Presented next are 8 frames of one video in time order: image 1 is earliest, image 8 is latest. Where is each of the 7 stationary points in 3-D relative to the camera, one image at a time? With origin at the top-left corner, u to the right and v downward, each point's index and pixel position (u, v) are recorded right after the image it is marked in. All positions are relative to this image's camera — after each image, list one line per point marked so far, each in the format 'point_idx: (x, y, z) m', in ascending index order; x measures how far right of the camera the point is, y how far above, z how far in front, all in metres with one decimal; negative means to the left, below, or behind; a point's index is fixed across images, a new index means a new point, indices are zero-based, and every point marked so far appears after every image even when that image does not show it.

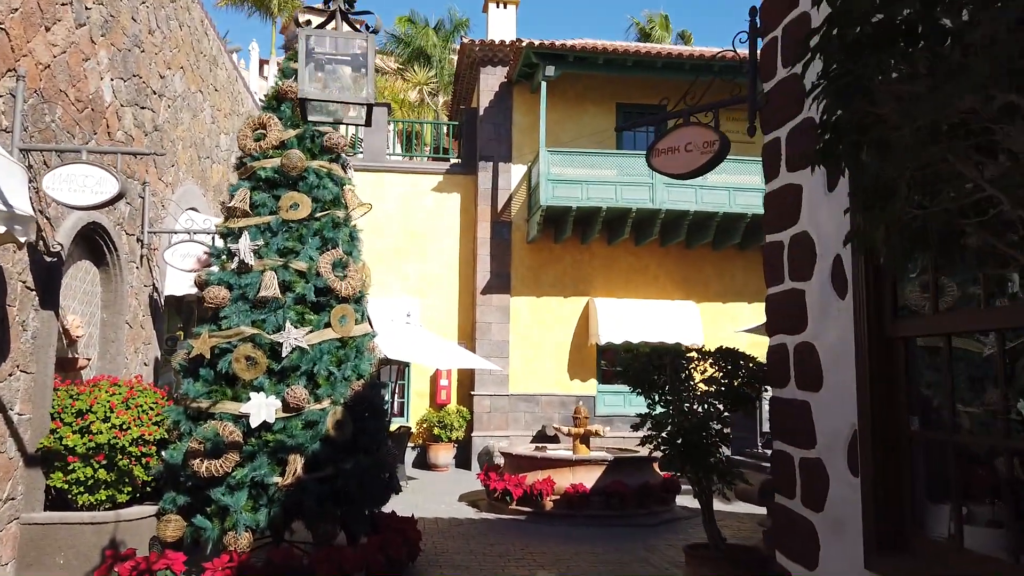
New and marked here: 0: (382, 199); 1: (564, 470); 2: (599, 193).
0: (-2.7, +1.8, +15.4) m
1: (+0.7, -2.5, +10.3) m
2: (+1.6, +1.8, +14.1) m
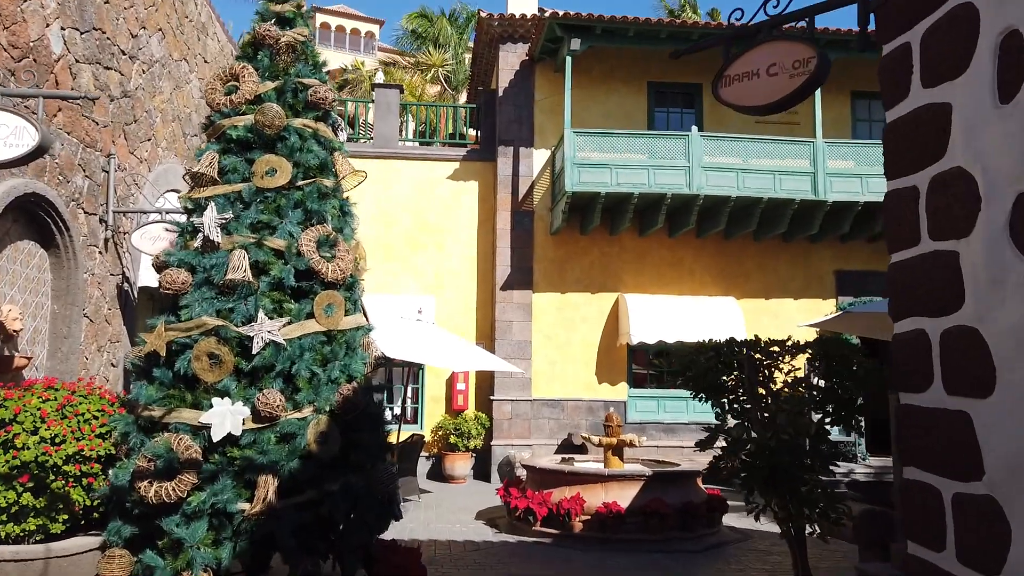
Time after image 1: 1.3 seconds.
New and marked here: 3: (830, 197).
0: (-2.2, +1.9, +14.3) m
1: (+1.0, -2.4, +9.0) m
2: (+2.0, +1.9, +12.8) m
3: (+5.5, +1.6, +12.9) m
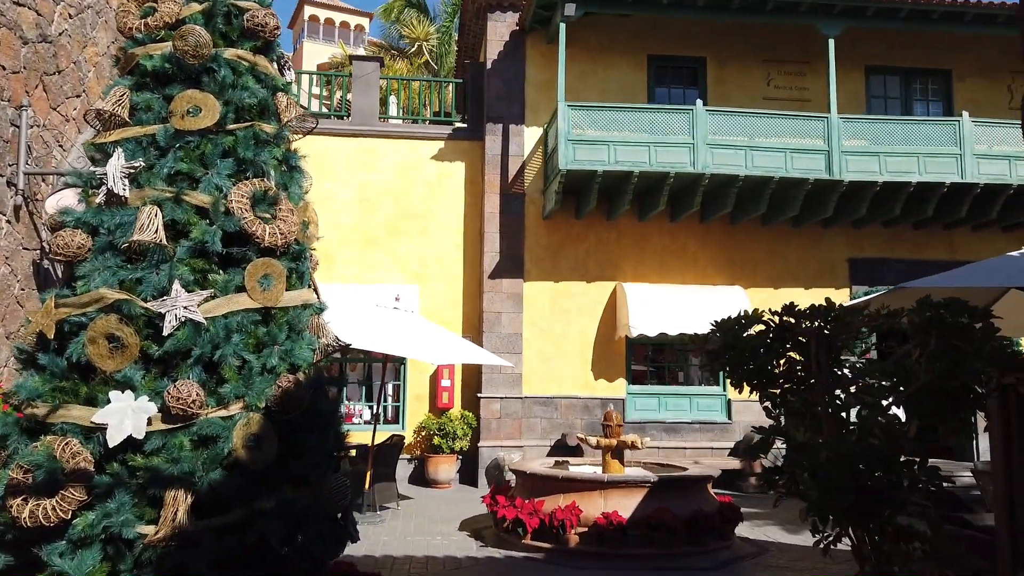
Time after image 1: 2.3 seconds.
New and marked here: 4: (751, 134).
0: (-2.4, +2.1, +13.2) m
1: (+0.9, -2.2, +7.9) m
2: (+1.8, +2.1, +11.7) m
3: (+5.3, +1.8, +11.9) m
4: (+3.8, +2.4, +11.9) m
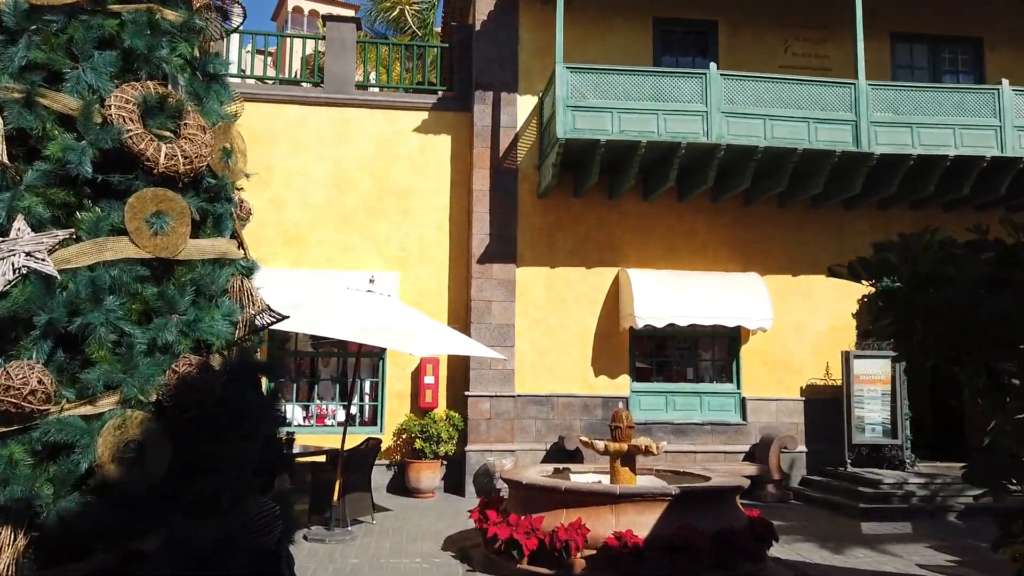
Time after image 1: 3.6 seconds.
0: (-2.6, +2.3, +11.9) m
1: (+0.8, -2.0, +6.7) m
2: (+1.7, +2.3, +10.5) m
3: (+5.2, +2.0, +10.7) m
4: (+3.7, +2.6, +10.7) m
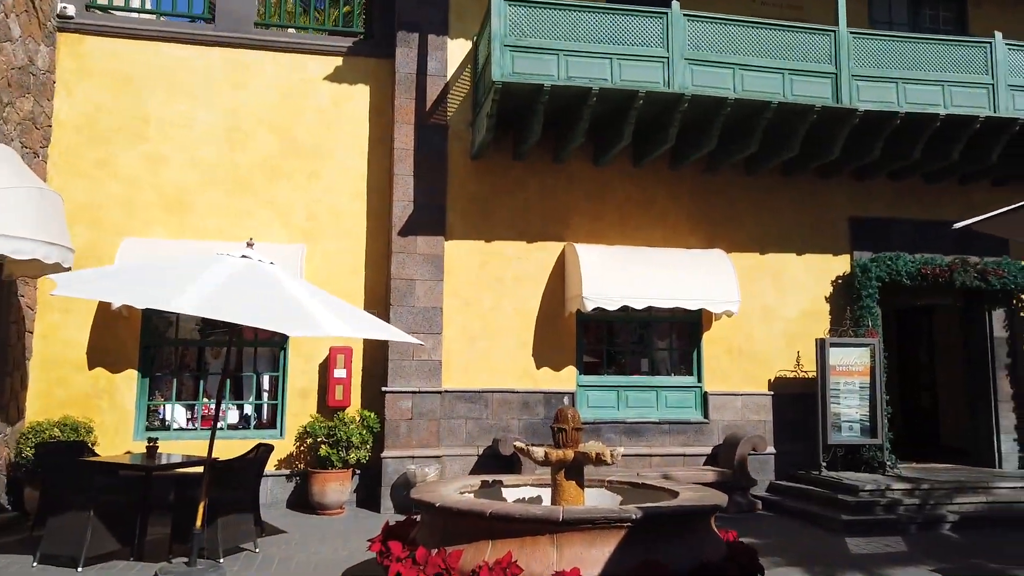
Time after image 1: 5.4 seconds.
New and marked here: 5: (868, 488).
0: (-3.5, +2.6, +9.9) m
1: (+0.2, -1.7, +5.0) m
2: (+0.8, +2.6, +8.9) m
3: (+4.3, +2.3, +9.3) m
4: (+2.8, +2.9, +9.2) m
5: (+4.2, -2.3, +8.8) m
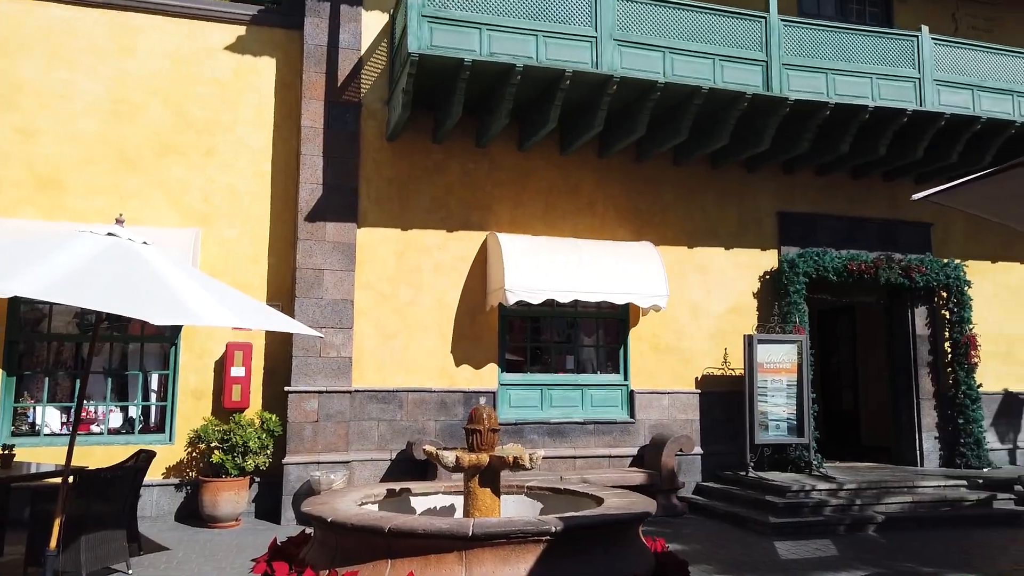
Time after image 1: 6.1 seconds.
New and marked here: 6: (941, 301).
0: (-4.5, +2.7, +9.0) m
1: (-0.4, -1.6, +4.4) m
2: (0.0, +2.7, +8.3) m
3: (+3.3, +2.3, +9.1) m
4: (+1.9, +3.0, +8.8) m
5: (+3.2, -2.3, +8.5) m
6: (+6.1, -0.2, +10.7) m
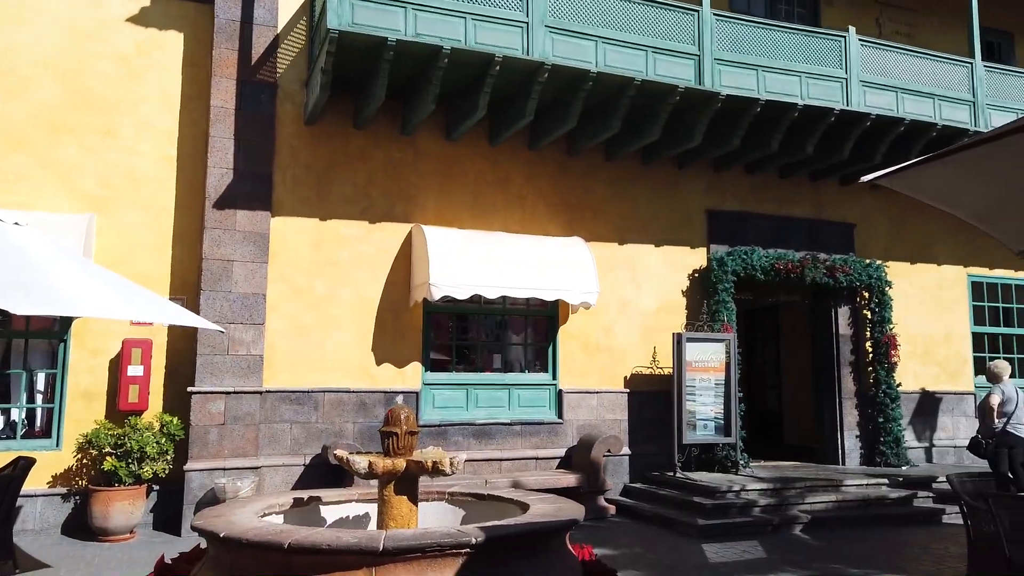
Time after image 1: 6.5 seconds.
0: (-5.3, +2.8, +8.1) m
1: (-0.8, -1.5, +3.9) m
2: (-0.8, +2.7, +7.9) m
3: (+2.5, +2.3, +8.9) m
4: (+1.1, +3.0, +8.6) m
5: (+2.4, -2.3, +8.4) m
6: (+5.0, -0.2, +10.8) m
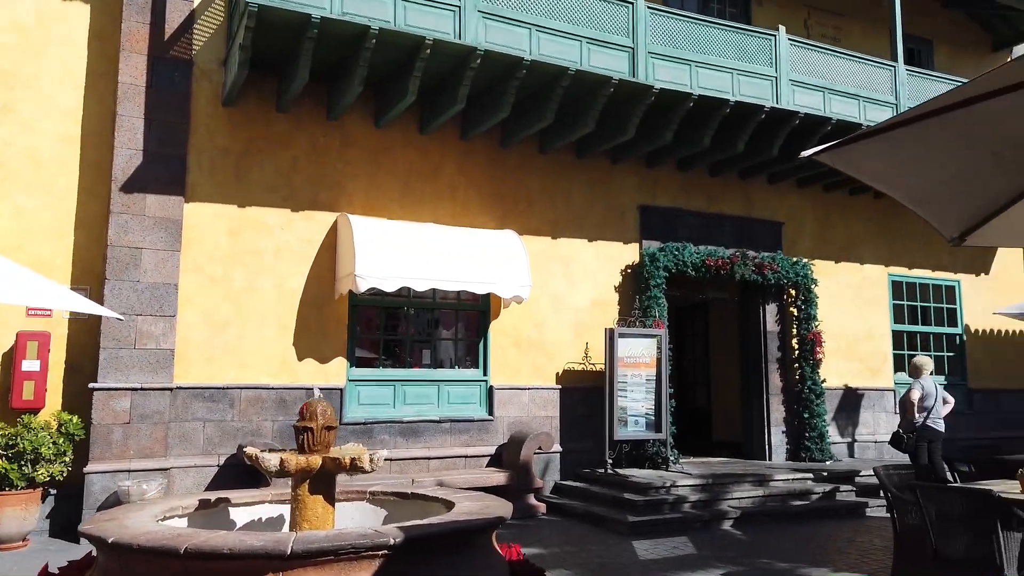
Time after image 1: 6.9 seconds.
0: (-6.0, +2.9, +7.4) m
1: (-1.2, -1.4, +3.6) m
2: (-1.5, +2.8, +7.5) m
3: (+1.7, +2.4, +8.9) m
4: (+0.3, +3.1, +8.4) m
5: (+1.6, -2.2, +8.3) m
6: (+4.0, -0.2, +11.0) m
